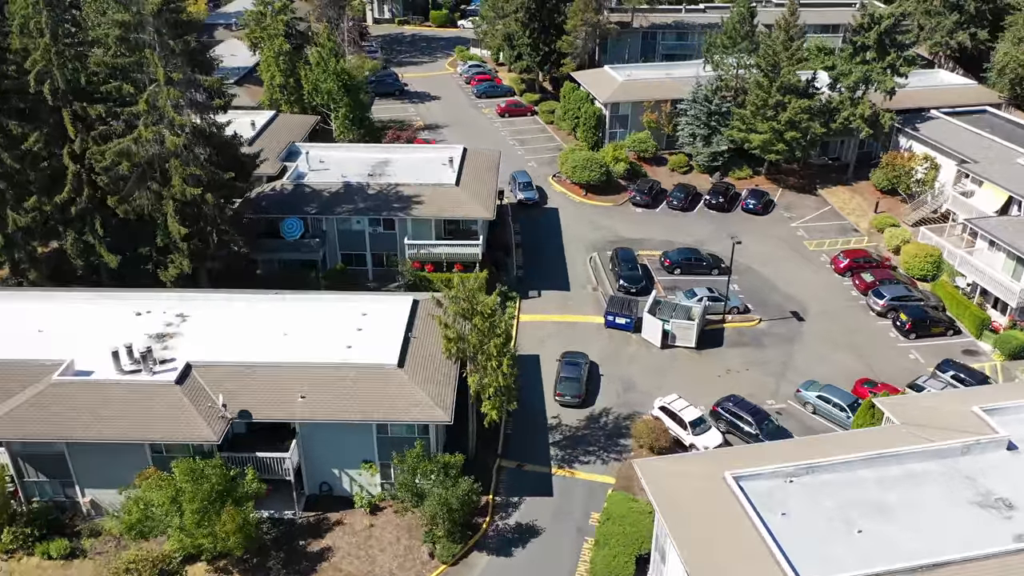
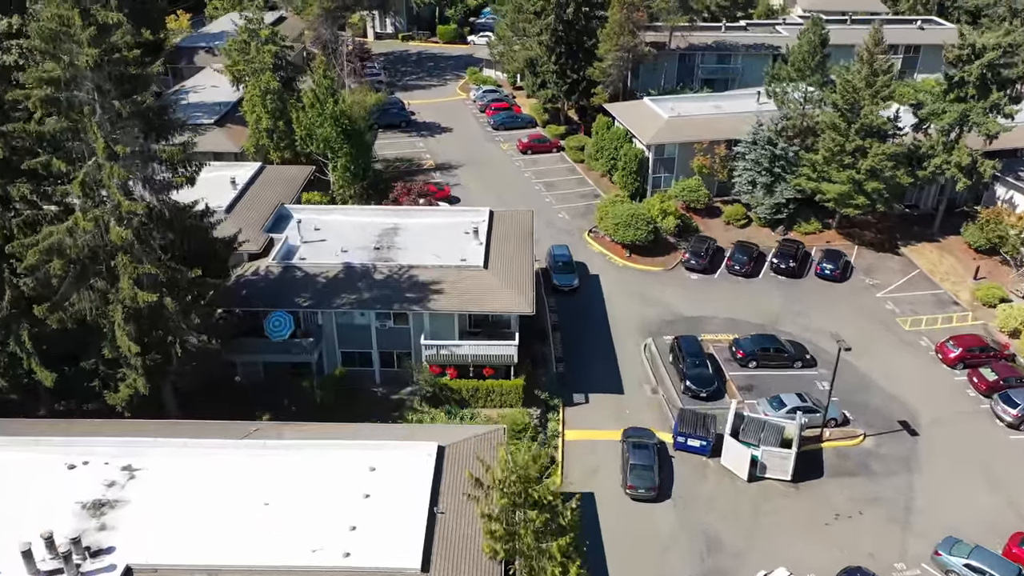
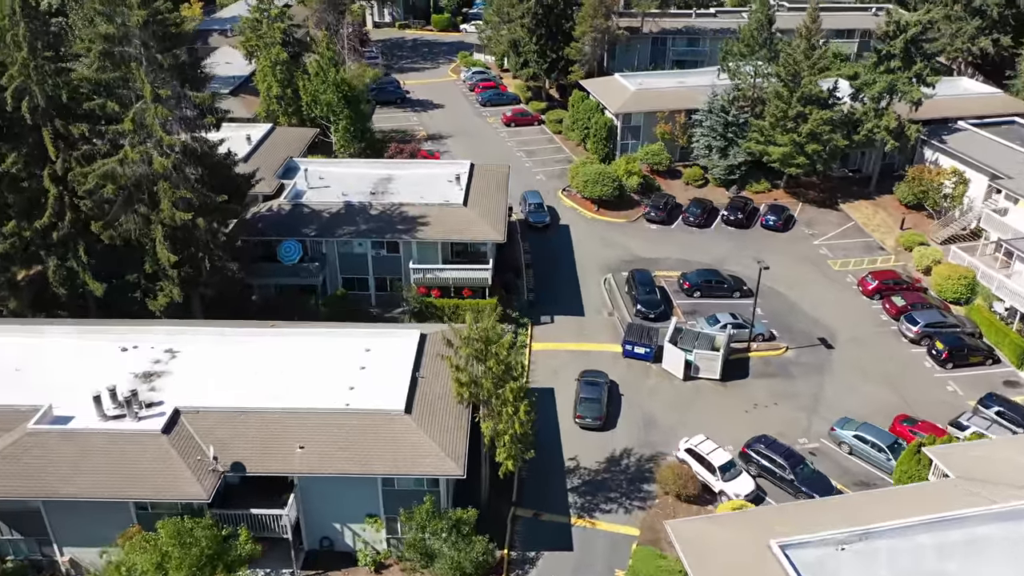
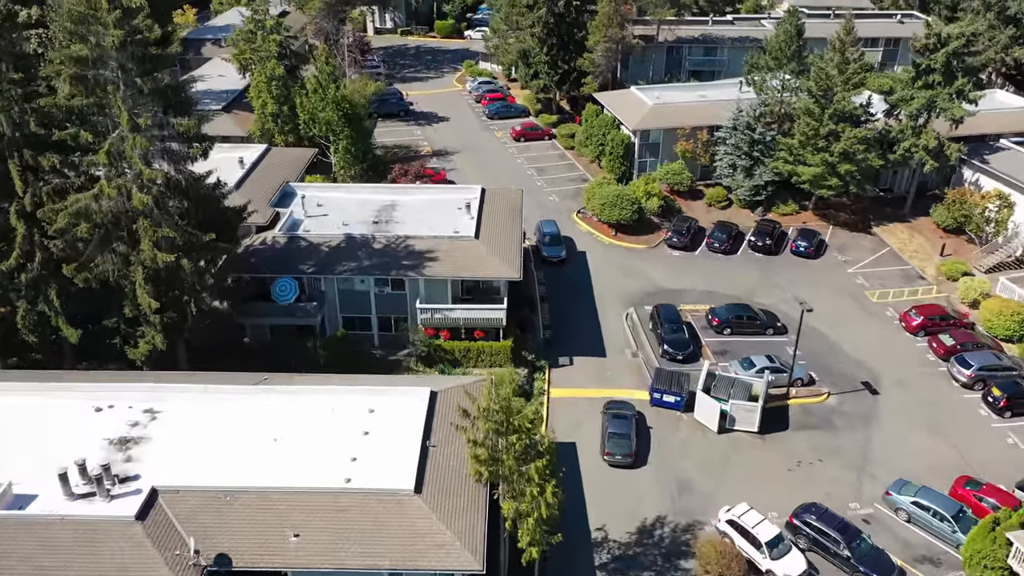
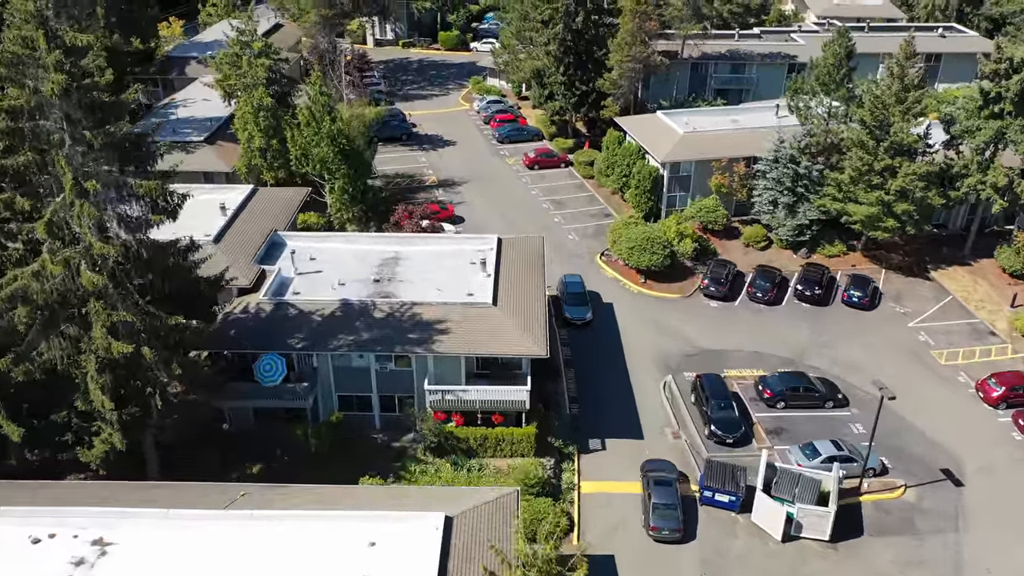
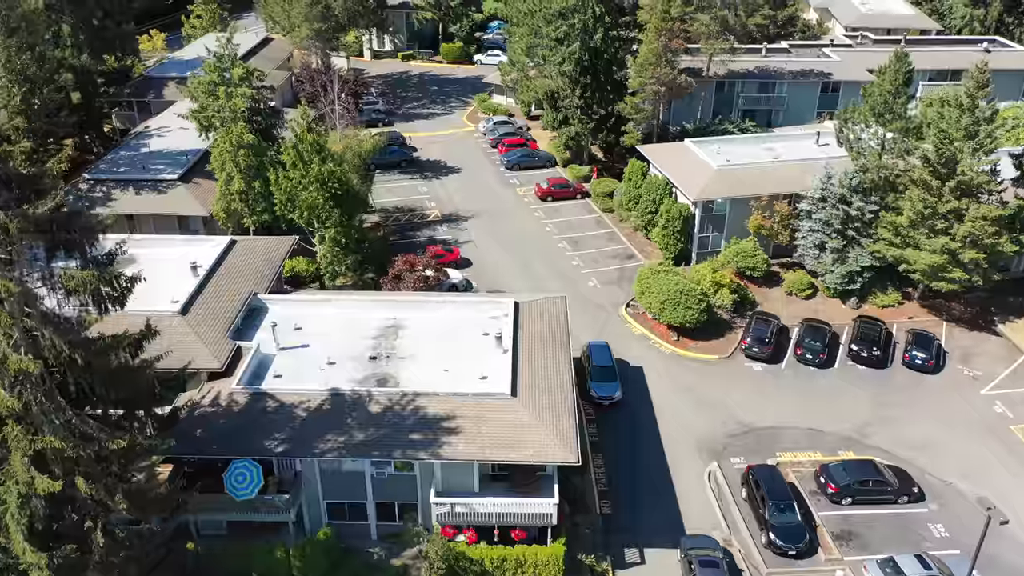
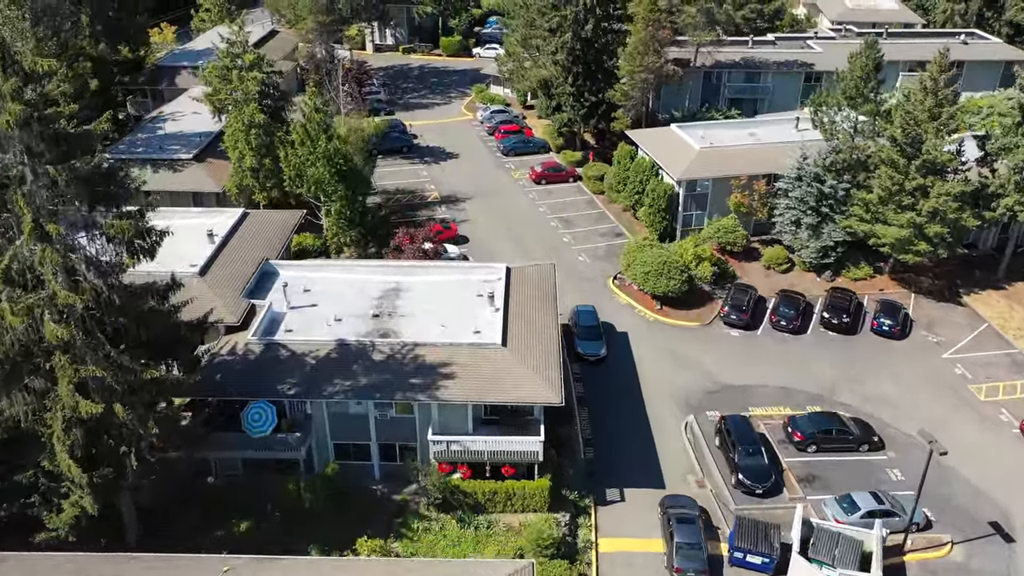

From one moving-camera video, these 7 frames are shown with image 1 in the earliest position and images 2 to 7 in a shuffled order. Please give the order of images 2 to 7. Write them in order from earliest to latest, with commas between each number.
3, 4, 2, 5, 7, 6
